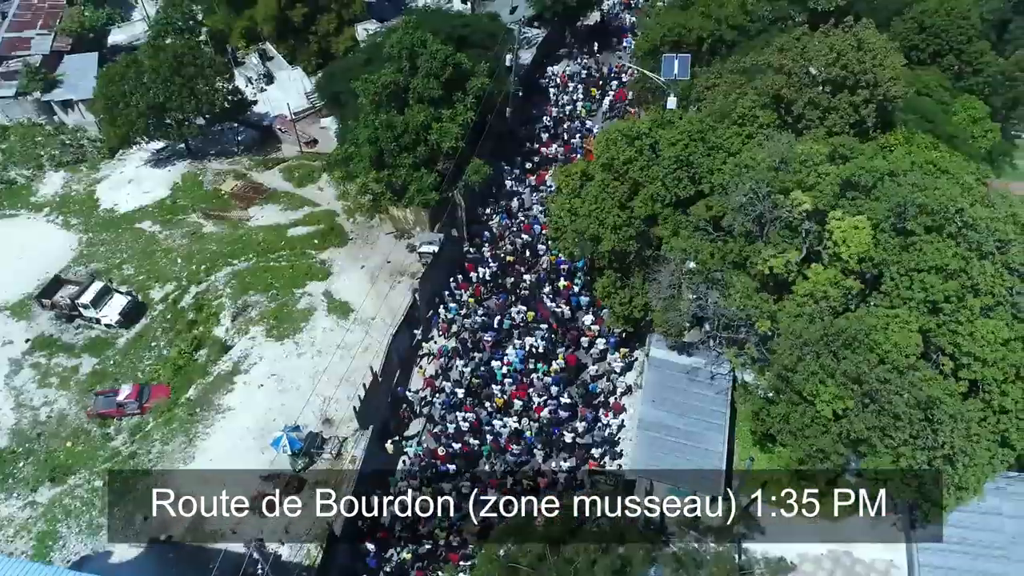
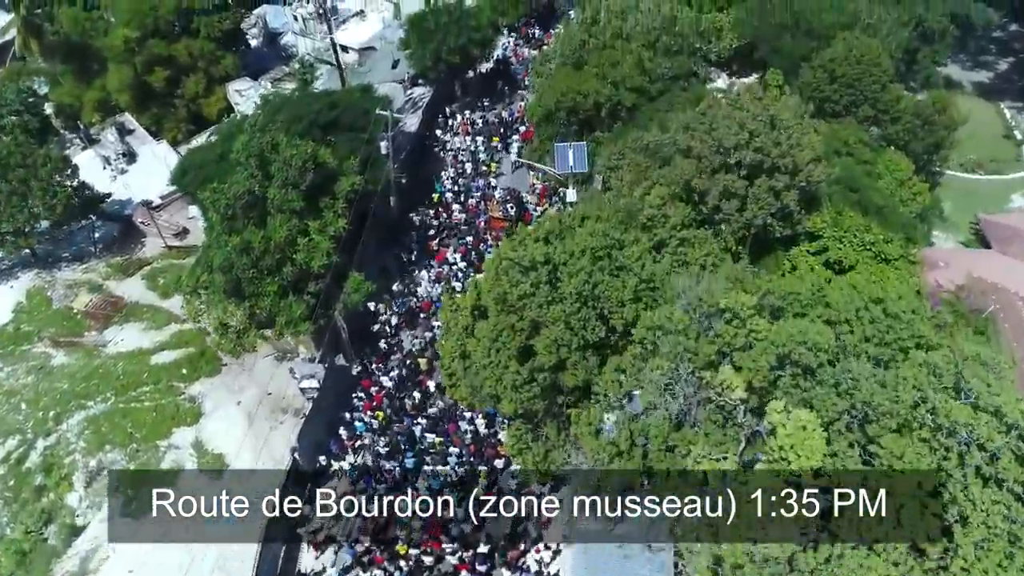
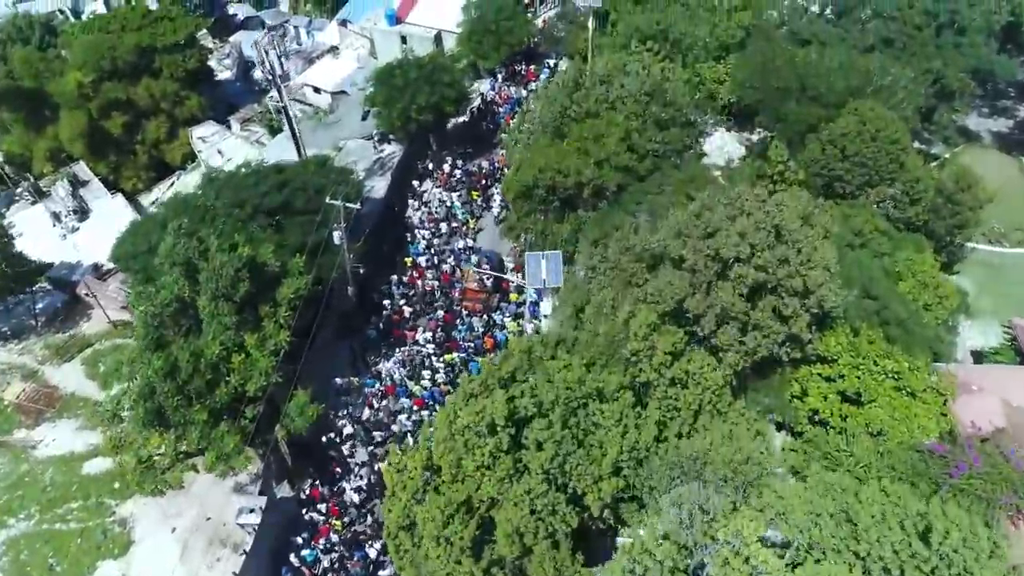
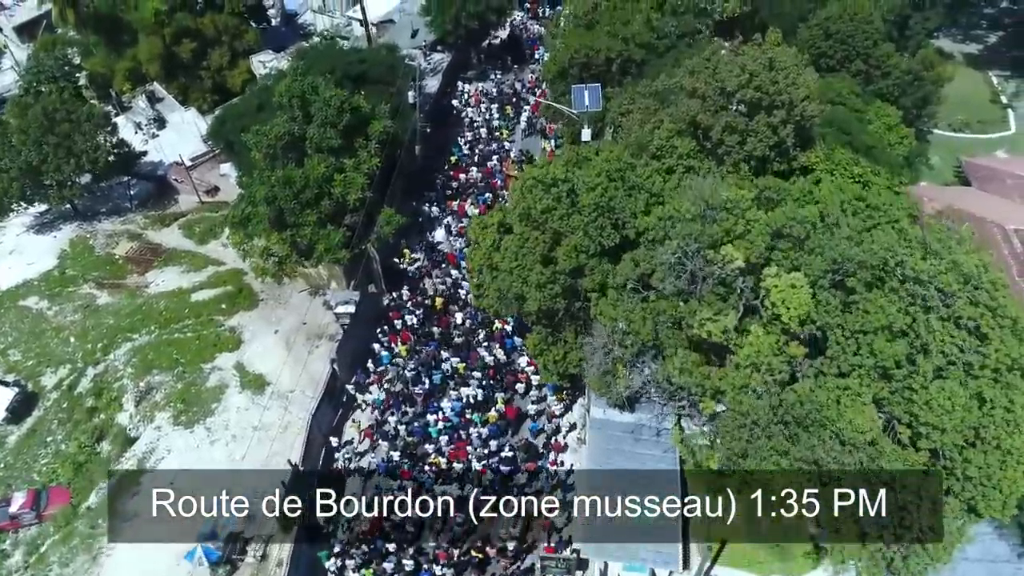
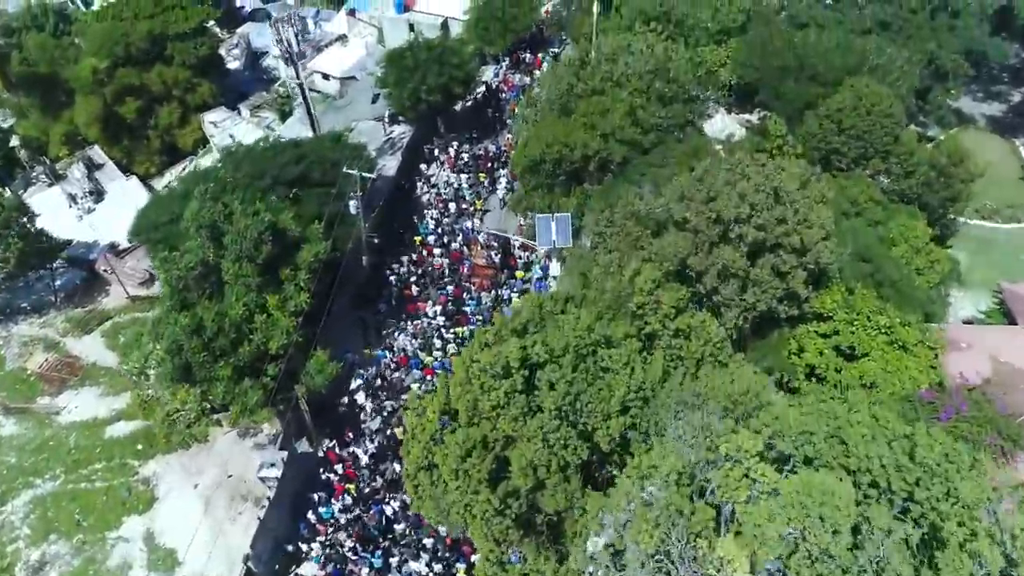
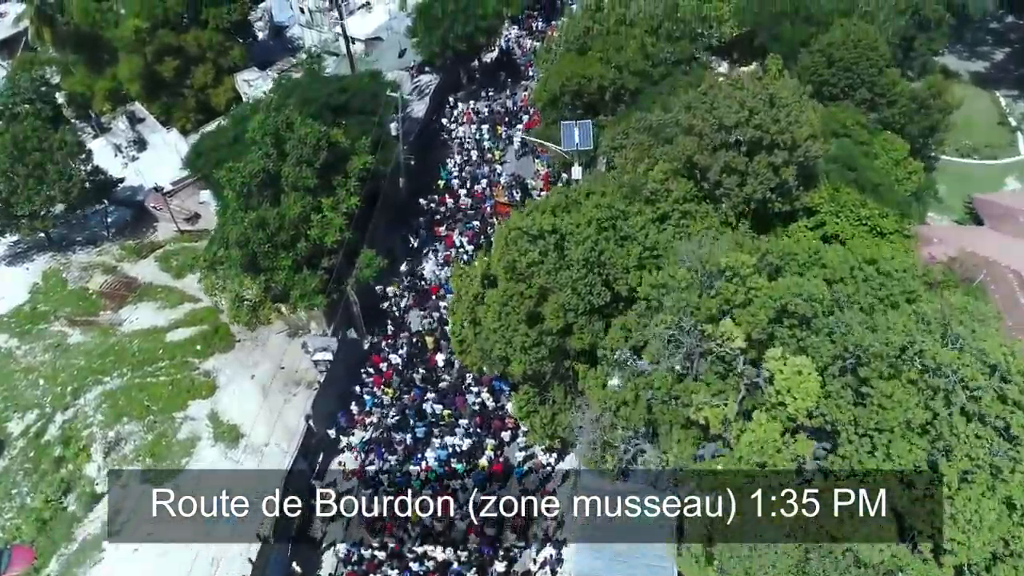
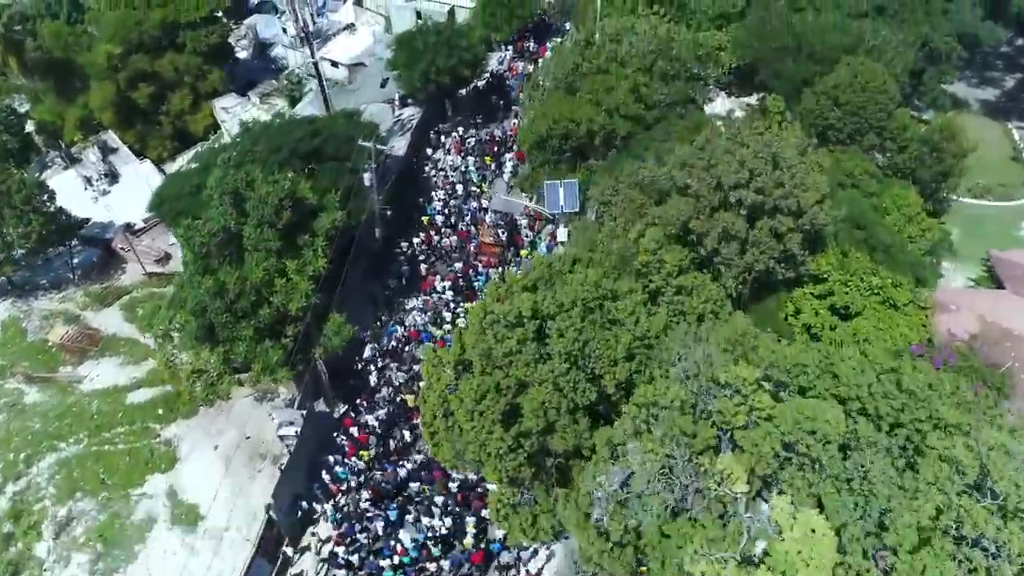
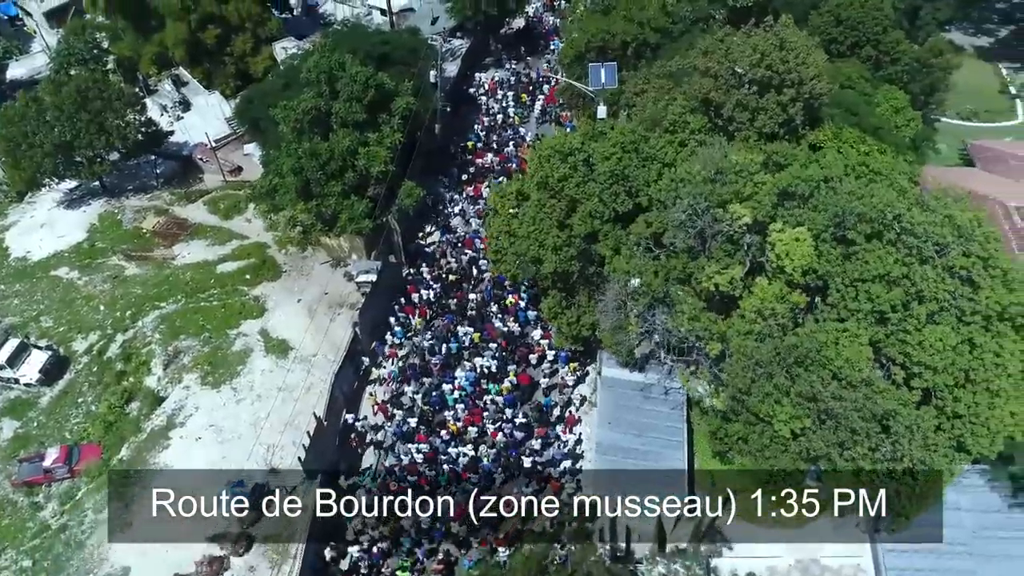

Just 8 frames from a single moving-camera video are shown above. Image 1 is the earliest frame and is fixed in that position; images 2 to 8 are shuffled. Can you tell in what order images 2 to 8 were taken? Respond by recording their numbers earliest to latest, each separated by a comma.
8, 4, 6, 2, 7, 5, 3
